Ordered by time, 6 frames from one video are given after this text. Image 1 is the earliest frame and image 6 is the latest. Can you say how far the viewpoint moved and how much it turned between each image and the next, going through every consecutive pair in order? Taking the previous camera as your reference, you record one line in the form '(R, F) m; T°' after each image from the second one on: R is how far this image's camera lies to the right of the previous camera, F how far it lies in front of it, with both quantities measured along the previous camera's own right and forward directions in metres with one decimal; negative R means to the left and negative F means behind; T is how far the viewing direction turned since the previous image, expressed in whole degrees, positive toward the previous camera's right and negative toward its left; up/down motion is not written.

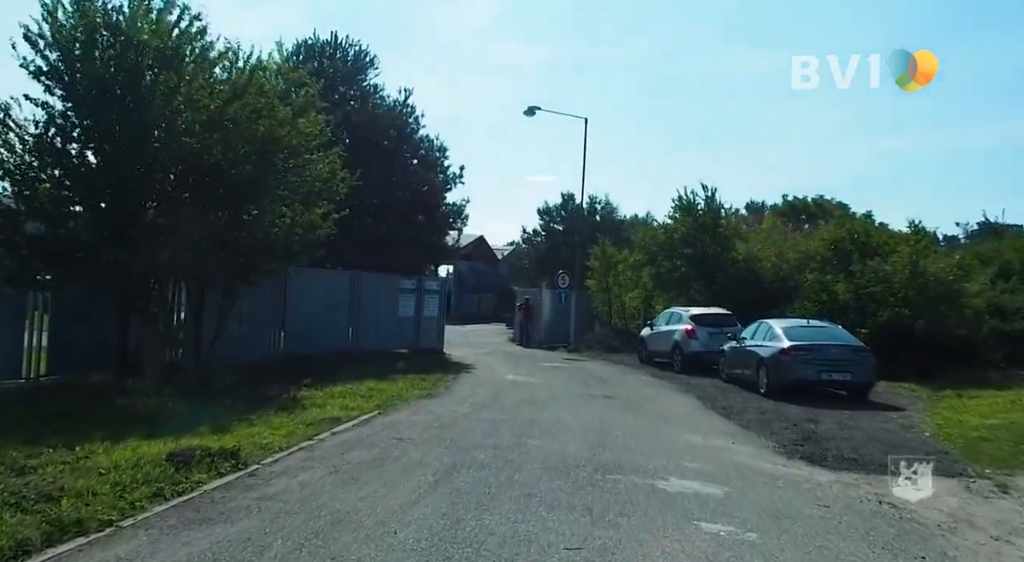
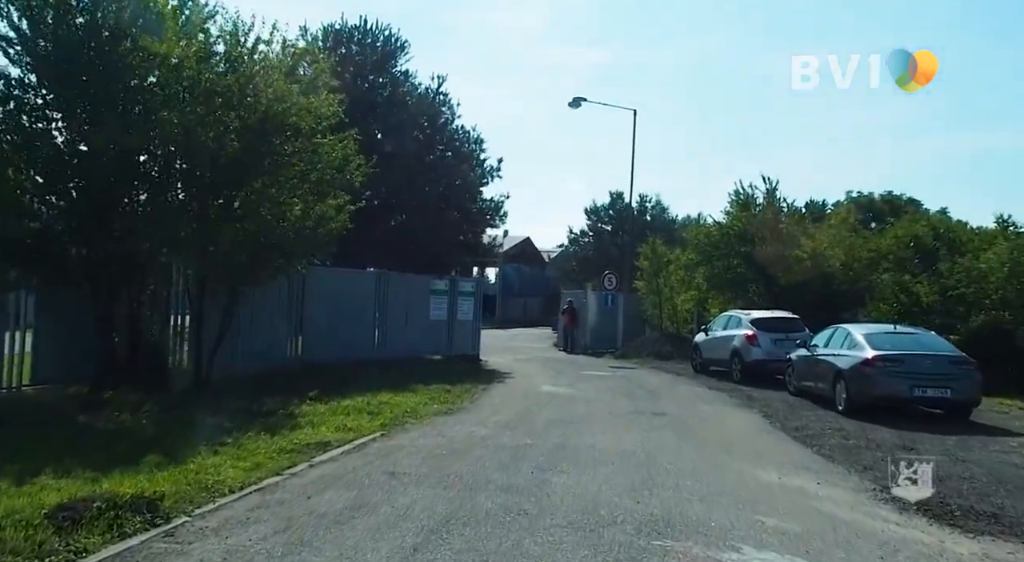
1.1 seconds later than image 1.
(+0.2, +1.9) m; -3°
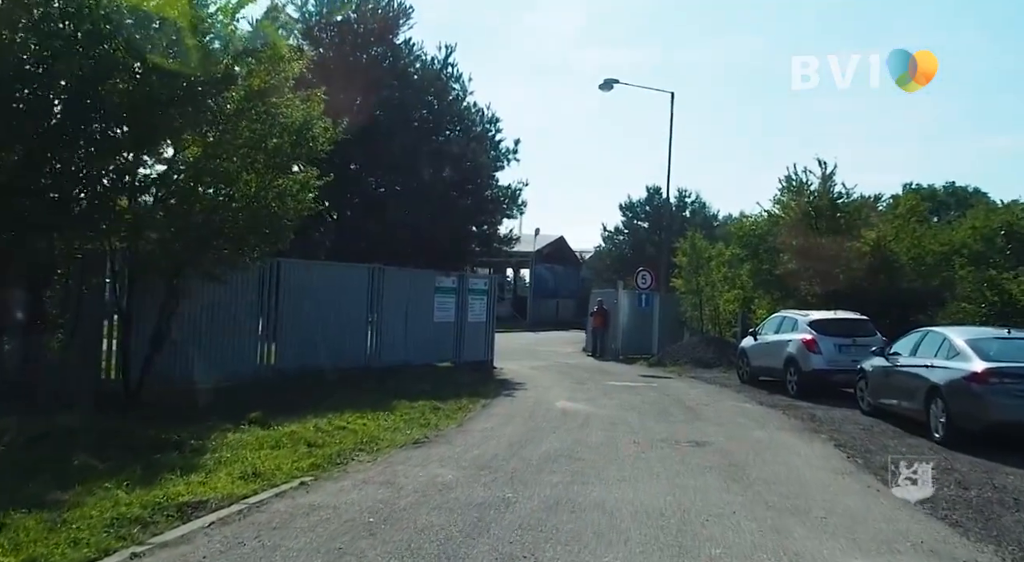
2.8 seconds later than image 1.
(+0.5, +2.8) m; -3°
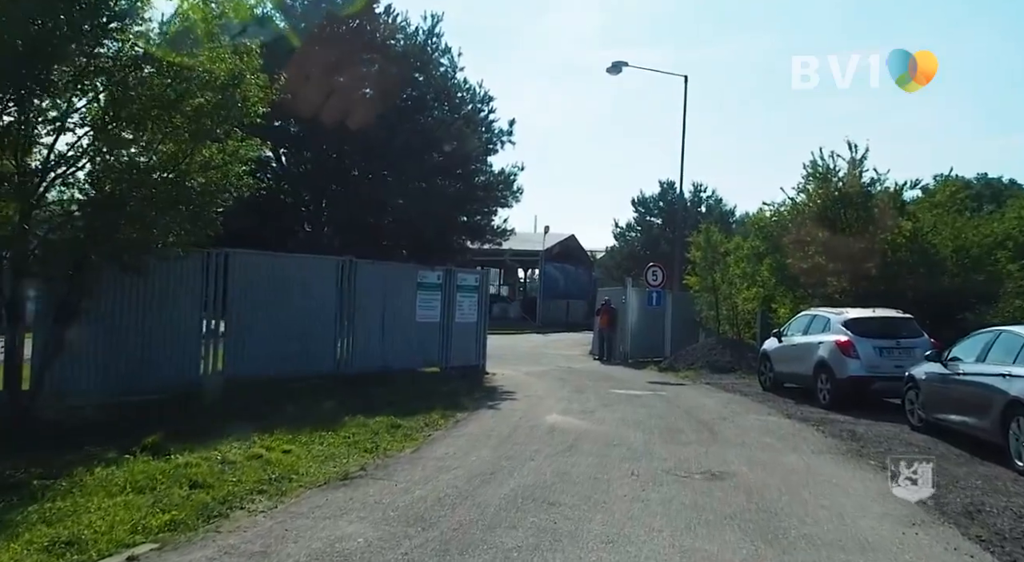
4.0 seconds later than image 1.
(+0.5, +2.1) m; -1°
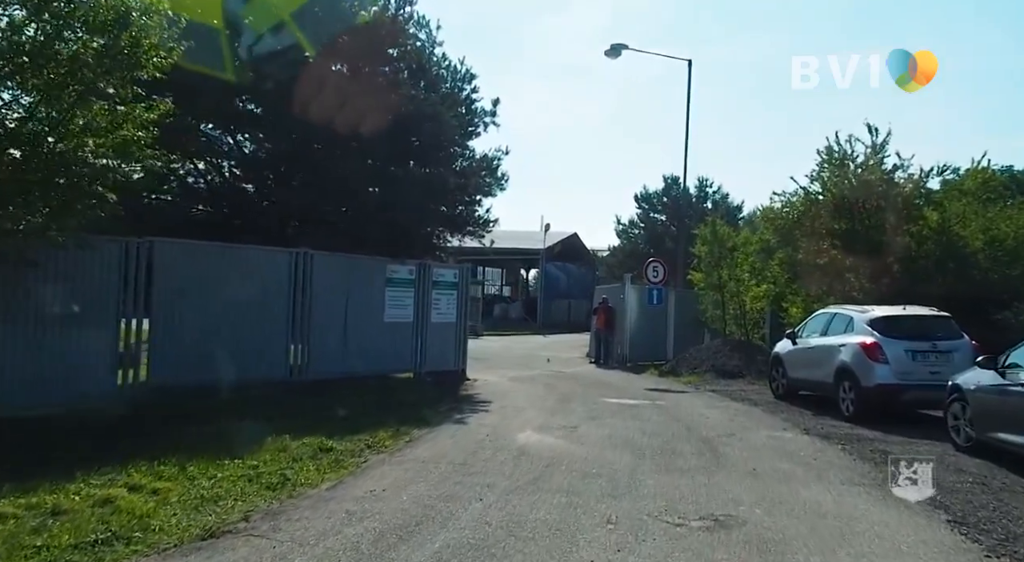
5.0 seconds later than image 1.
(+0.5, +1.8) m; 0°
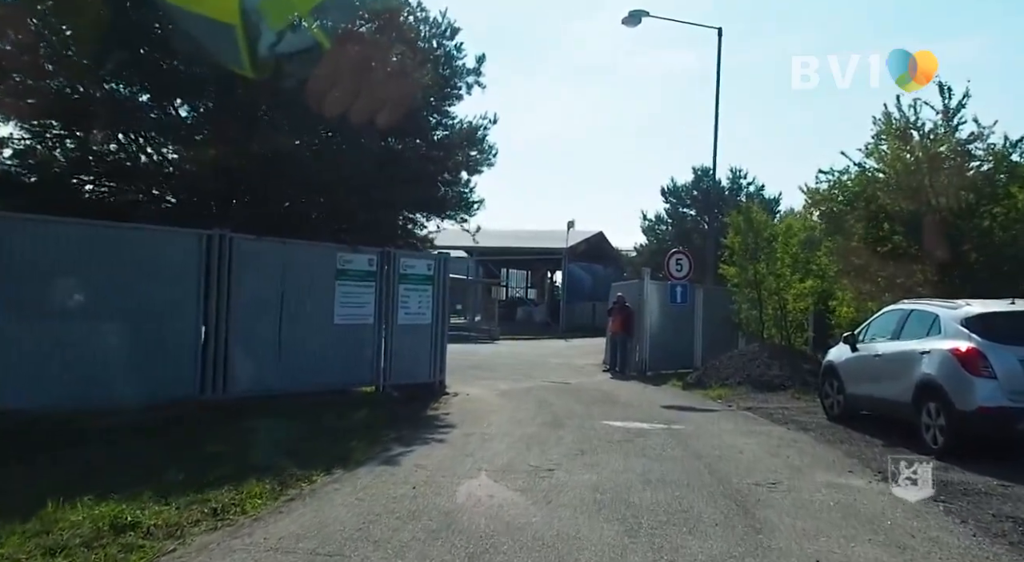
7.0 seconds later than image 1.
(+0.7, +3.1) m; -2°
